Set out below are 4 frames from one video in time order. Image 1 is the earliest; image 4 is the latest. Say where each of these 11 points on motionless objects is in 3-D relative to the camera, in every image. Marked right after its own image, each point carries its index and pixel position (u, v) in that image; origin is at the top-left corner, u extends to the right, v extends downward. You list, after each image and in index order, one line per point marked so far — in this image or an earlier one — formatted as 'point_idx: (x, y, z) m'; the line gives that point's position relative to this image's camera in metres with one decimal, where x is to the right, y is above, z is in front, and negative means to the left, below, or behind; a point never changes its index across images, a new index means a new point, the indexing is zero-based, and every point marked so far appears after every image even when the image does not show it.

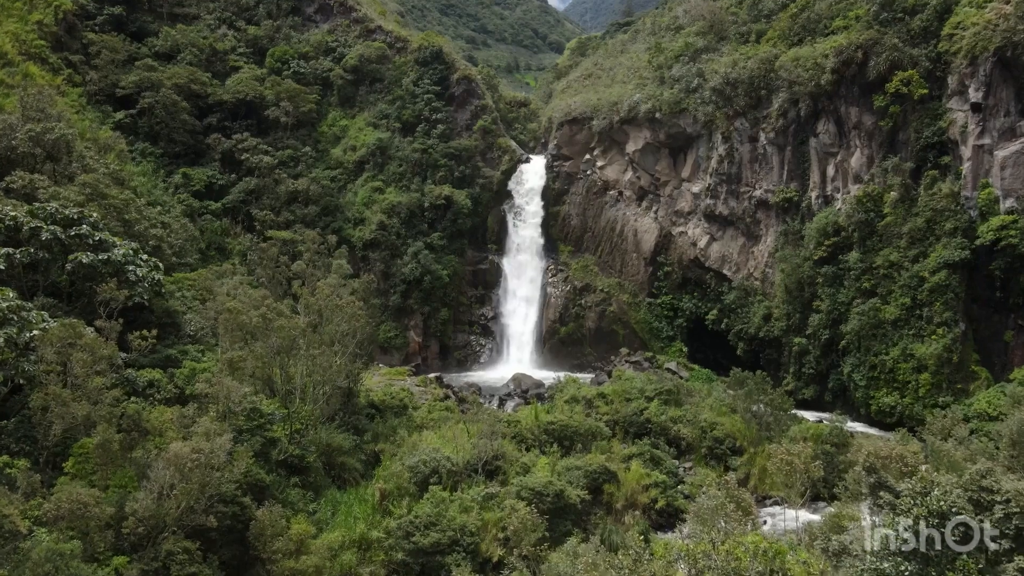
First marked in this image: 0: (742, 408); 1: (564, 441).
0: (+6.4, -3.3, +17.3) m
1: (+1.4, -3.9, +15.8) m
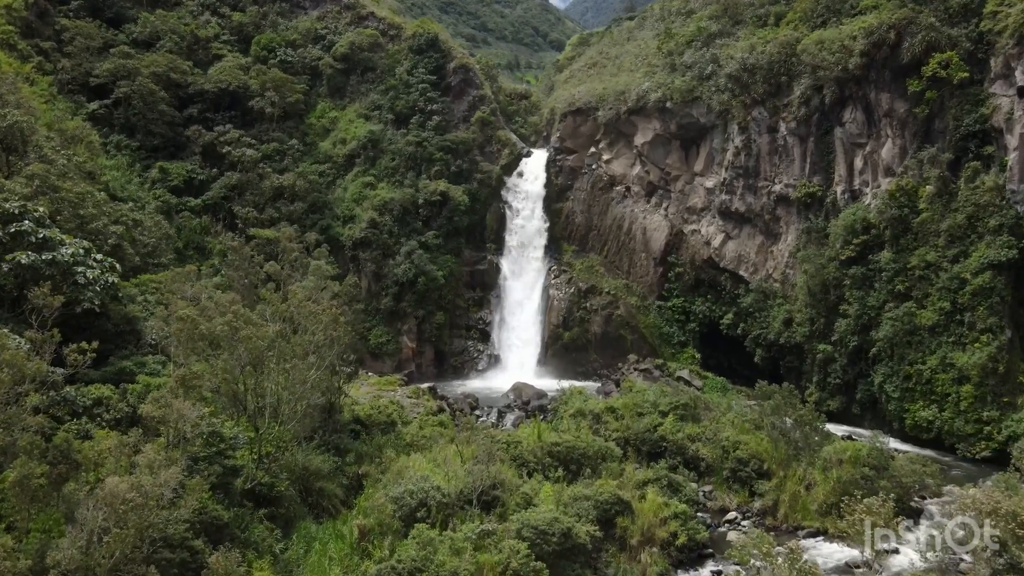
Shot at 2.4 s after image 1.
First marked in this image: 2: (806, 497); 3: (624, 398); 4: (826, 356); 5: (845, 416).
0: (+6.4, -3.4, +15.6) m
1: (+1.4, -4.0, +14.0) m
2: (+6.4, -4.6, +13.6) m
3: (+3.3, -3.3, +18.3) m
4: (+10.1, -2.2, +19.9) m
5: (+10.7, -4.1, +19.9) m
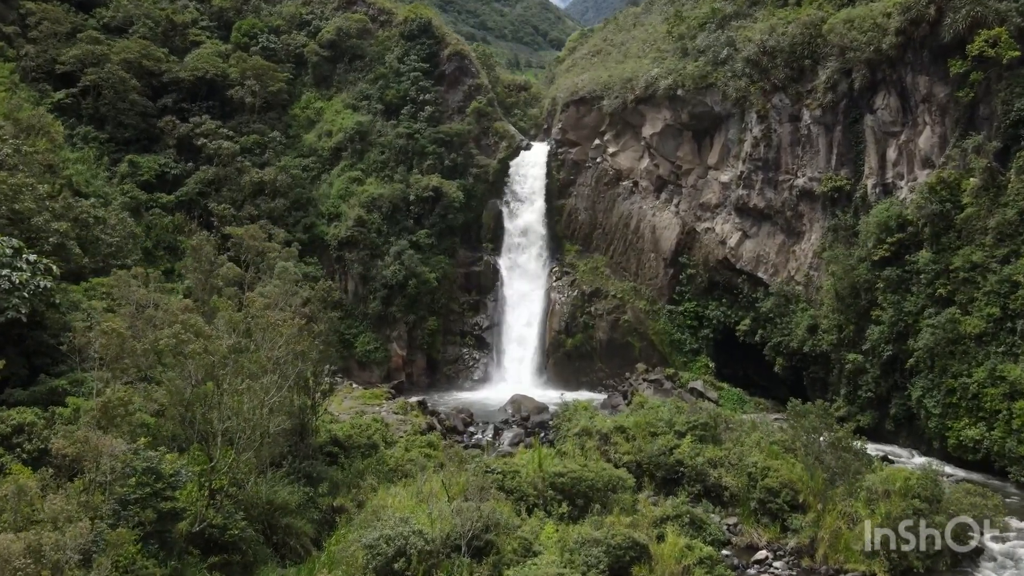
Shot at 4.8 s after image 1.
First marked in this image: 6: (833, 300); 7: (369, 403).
0: (+6.4, -3.5, +13.7) m
1: (+1.3, -4.1, +12.1) m
2: (+6.4, -4.7, +11.7) m
3: (+3.3, -3.4, +16.4) m
4: (+10.1, -2.3, +18.0) m
5: (+10.6, -4.2, +18.0) m
6: (+9.8, -0.4, +18.9) m
7: (-4.3, -3.4, +18.5) m
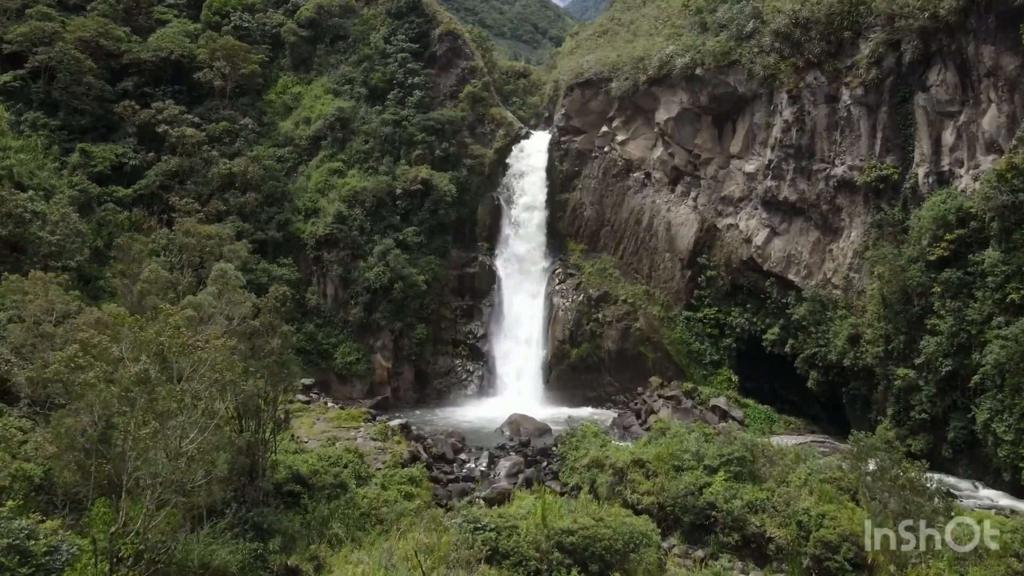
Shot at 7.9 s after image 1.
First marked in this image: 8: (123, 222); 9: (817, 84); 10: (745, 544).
0: (+6.3, -3.6, +11.2) m
1: (+1.2, -4.3, +9.7) m
2: (+6.3, -4.8, +9.2) m
3: (+3.2, -3.5, +14.0) m
4: (+10.0, -2.4, +15.6) m
5: (+10.6, -4.3, +15.5) m
6: (+9.7, -0.5, +16.5) m
7: (-4.3, -3.6, +16.0) m
8: (-12.5, +2.1, +19.8) m
9: (+9.1, +6.1, +18.6) m
10: (+4.2, -4.6, +11.1) m
